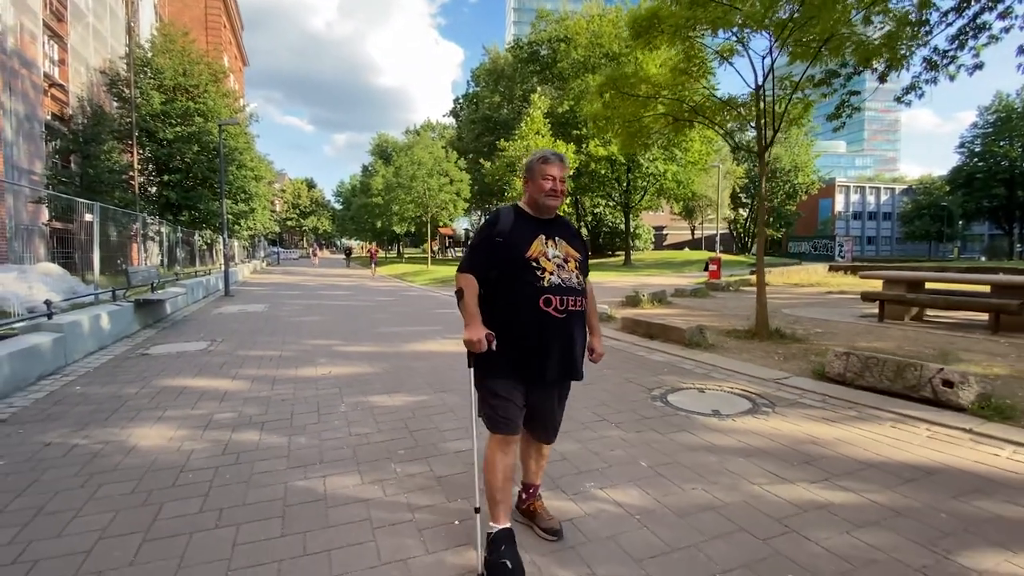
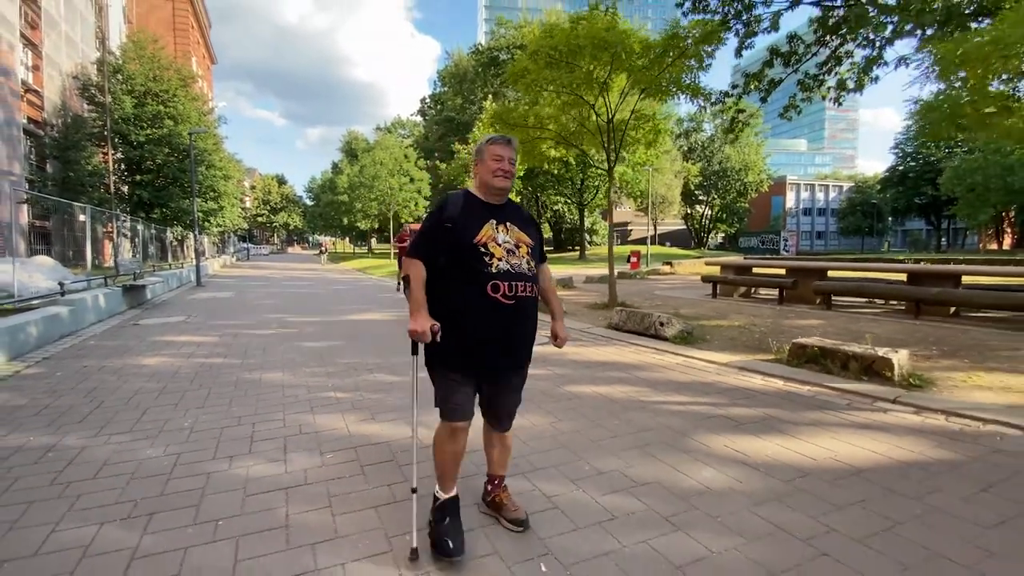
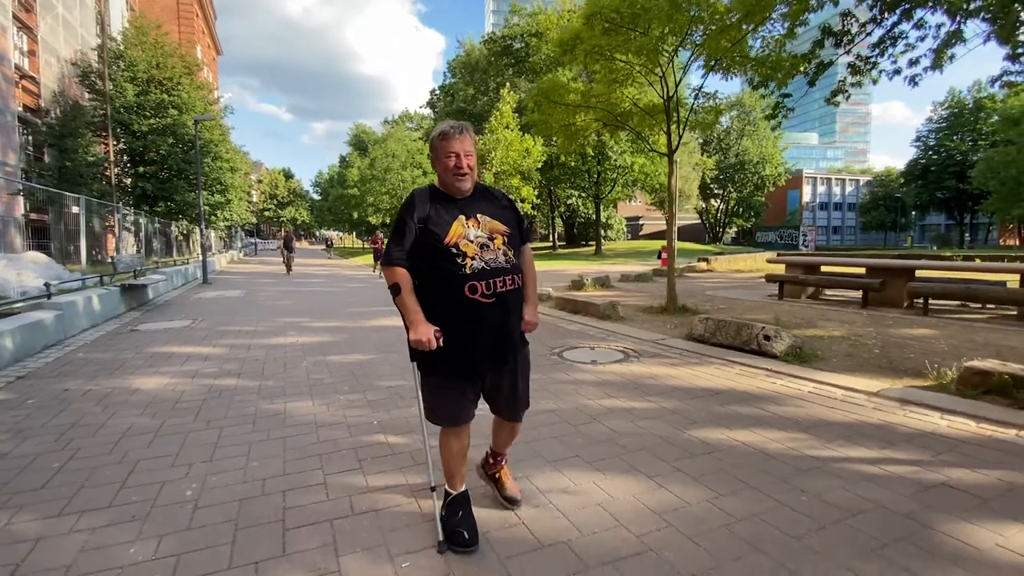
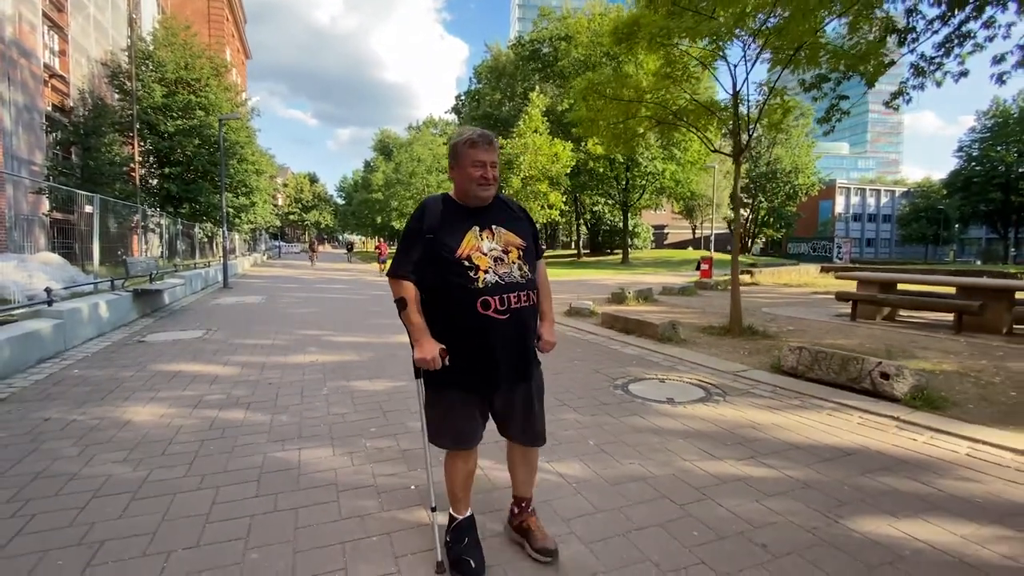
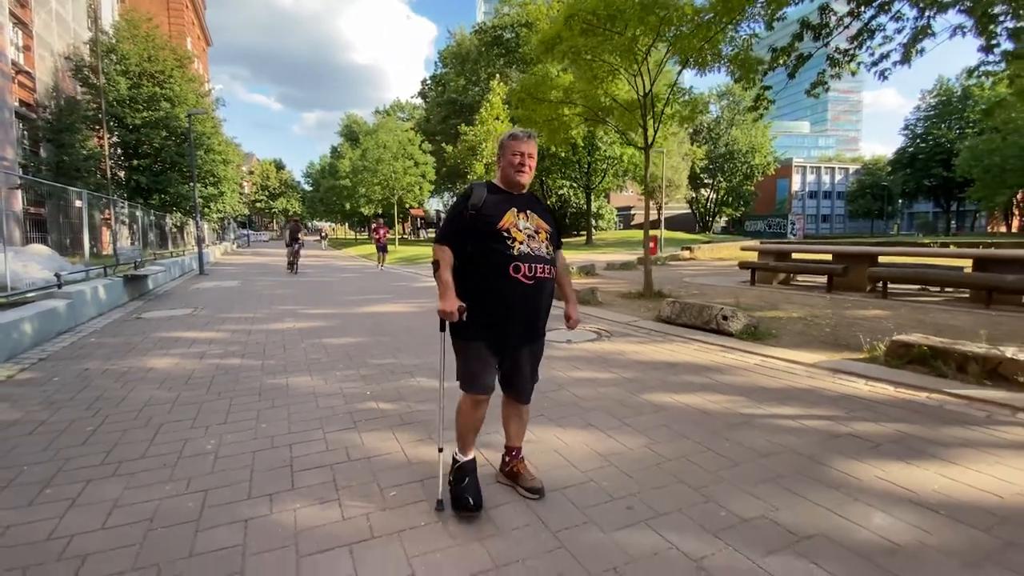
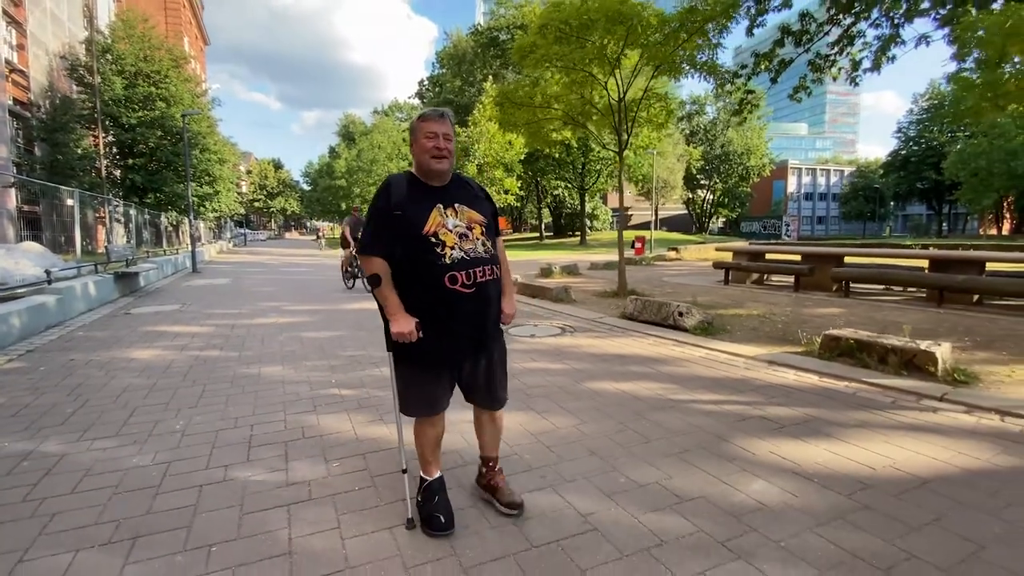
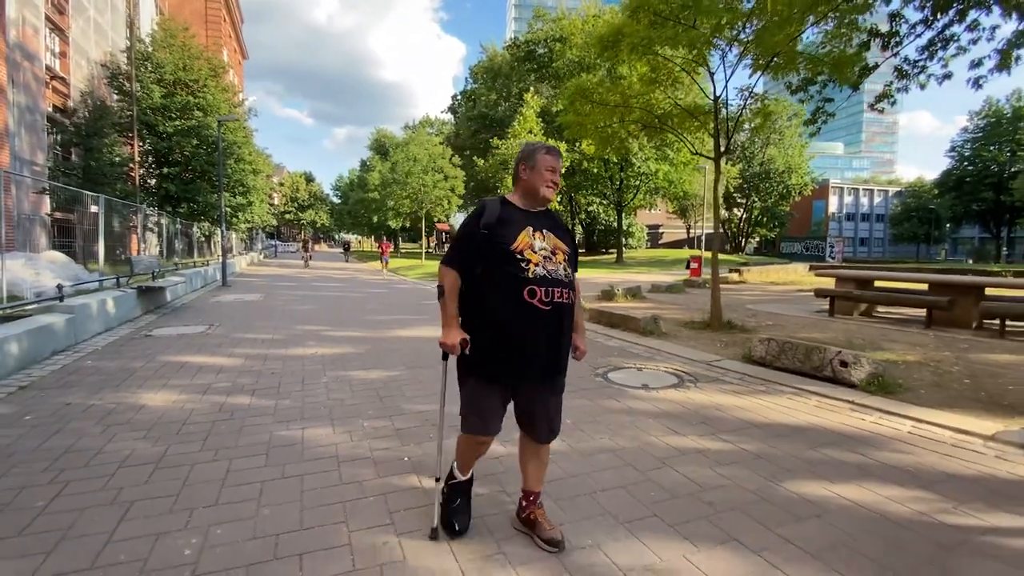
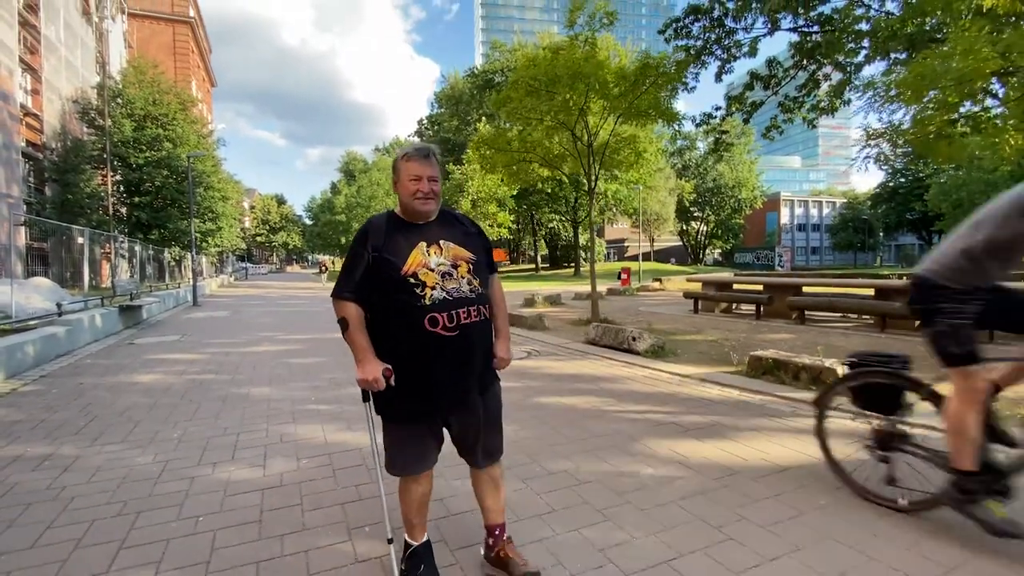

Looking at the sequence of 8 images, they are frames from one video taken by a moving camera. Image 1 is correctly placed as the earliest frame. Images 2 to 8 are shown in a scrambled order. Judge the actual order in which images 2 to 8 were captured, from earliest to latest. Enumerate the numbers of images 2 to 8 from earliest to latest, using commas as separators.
4, 7, 3, 5, 6, 2, 8
